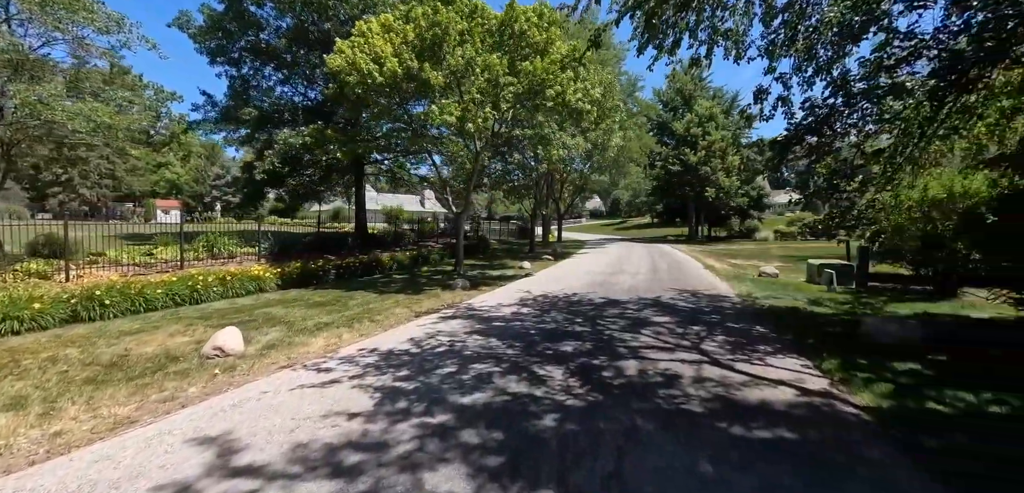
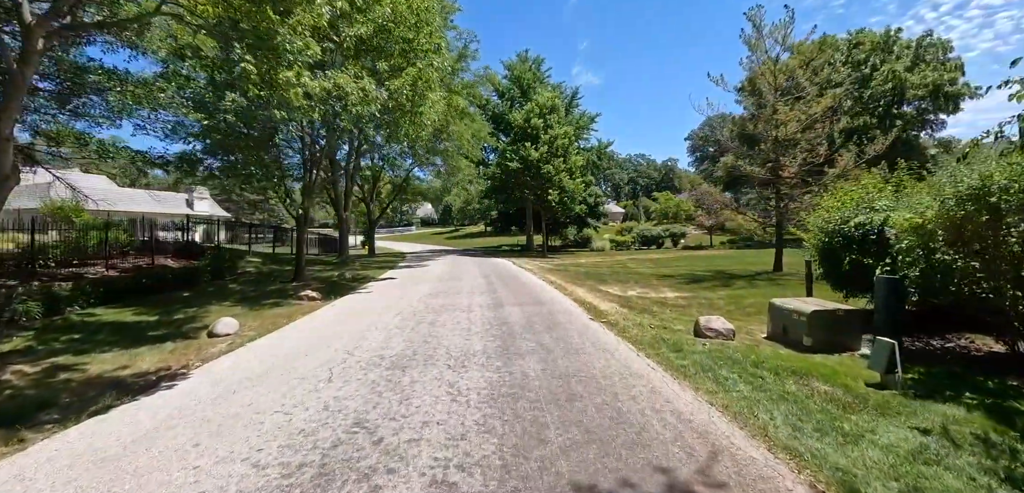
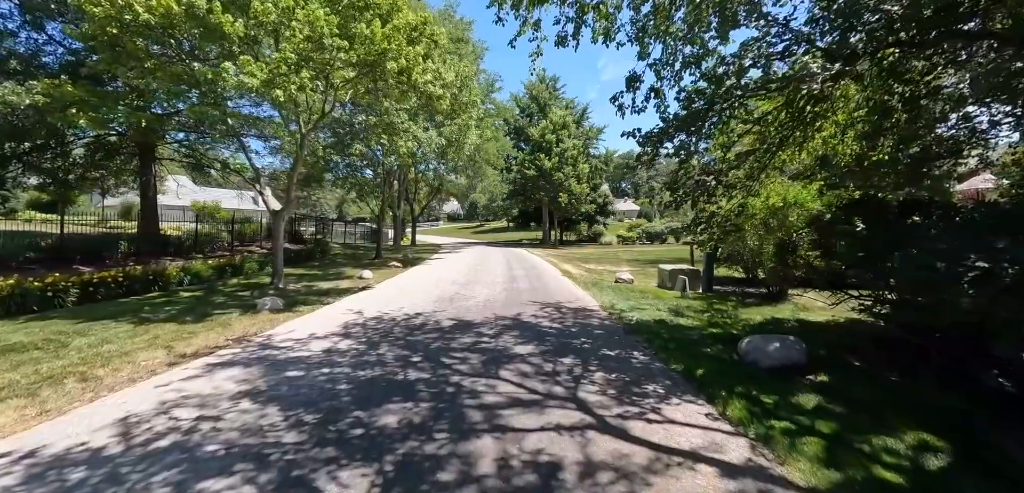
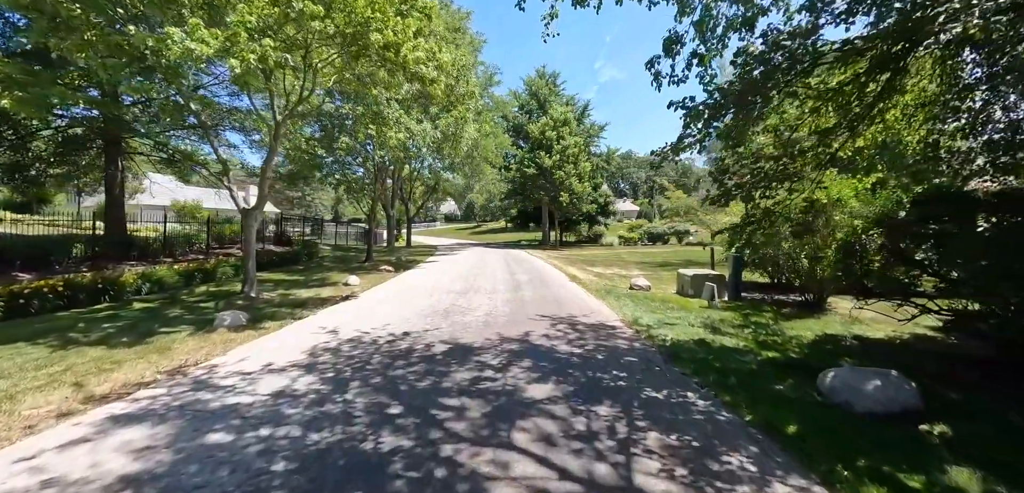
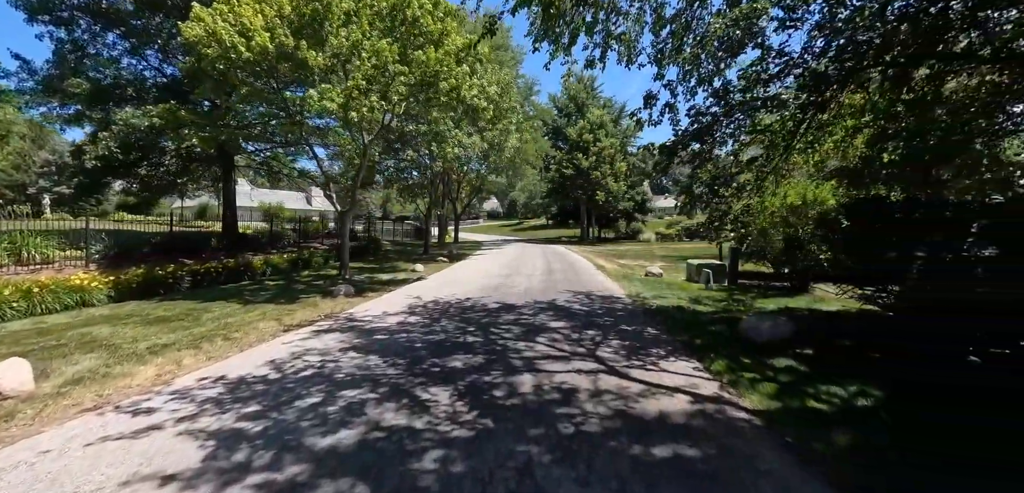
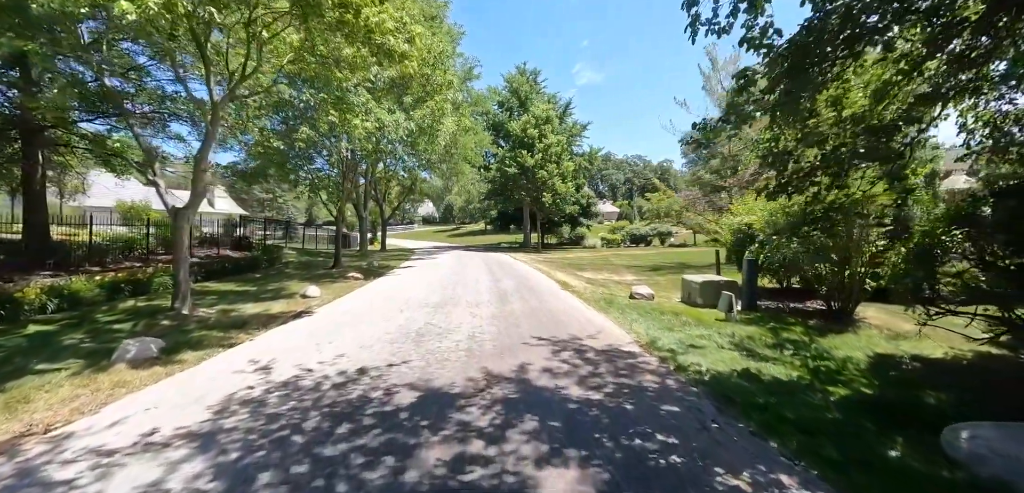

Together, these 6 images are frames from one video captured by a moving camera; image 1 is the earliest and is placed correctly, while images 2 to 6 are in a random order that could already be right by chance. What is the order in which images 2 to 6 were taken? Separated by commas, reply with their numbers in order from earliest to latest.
5, 3, 4, 6, 2
